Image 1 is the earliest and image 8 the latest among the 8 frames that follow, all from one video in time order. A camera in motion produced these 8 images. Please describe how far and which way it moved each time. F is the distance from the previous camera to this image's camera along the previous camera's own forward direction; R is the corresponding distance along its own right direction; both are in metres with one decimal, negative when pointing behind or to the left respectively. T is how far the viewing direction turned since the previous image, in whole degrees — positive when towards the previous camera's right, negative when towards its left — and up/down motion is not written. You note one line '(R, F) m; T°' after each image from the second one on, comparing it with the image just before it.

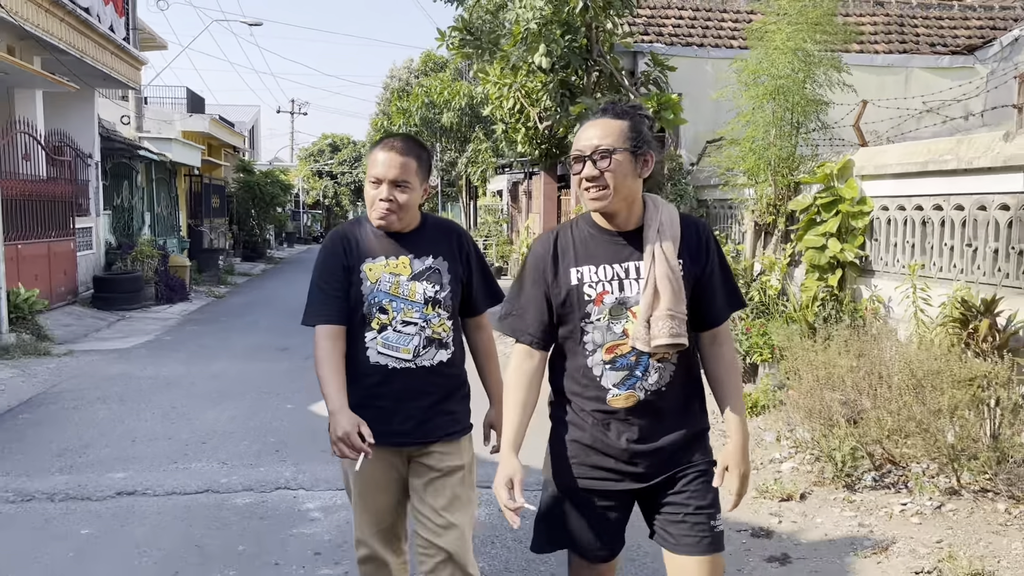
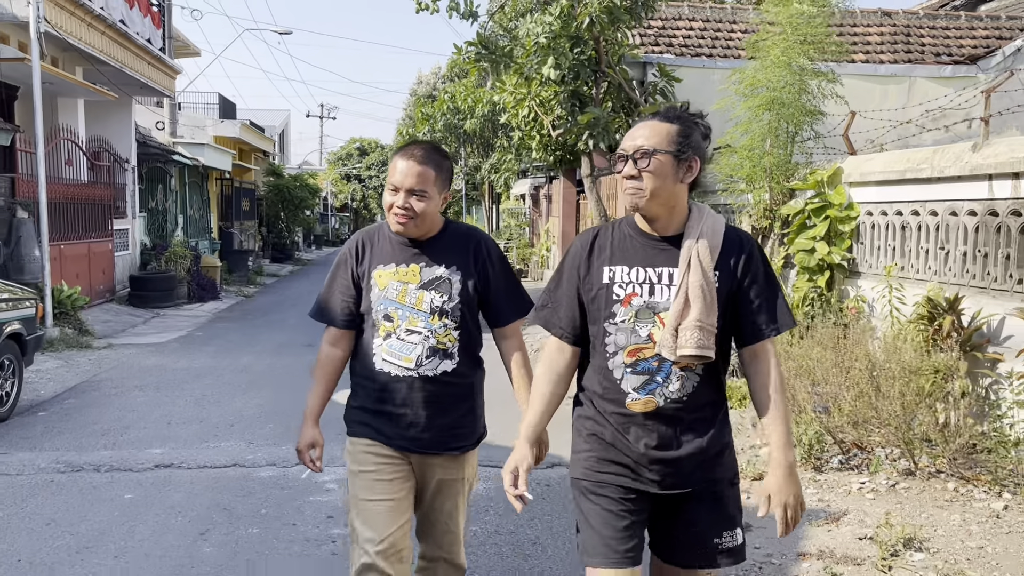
(+0.2, -0.4) m; -2°
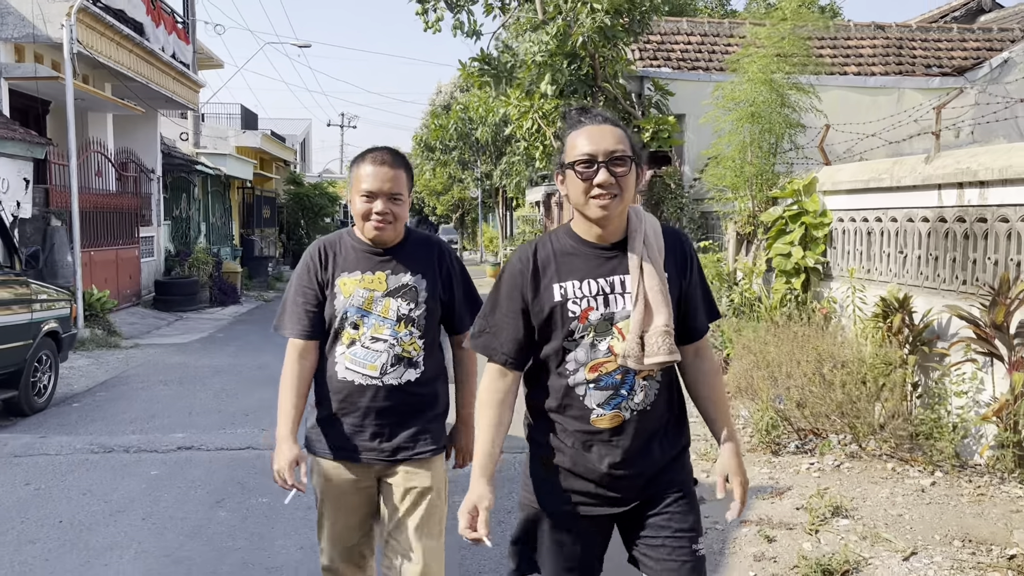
(+0.2, -0.5) m; -1°
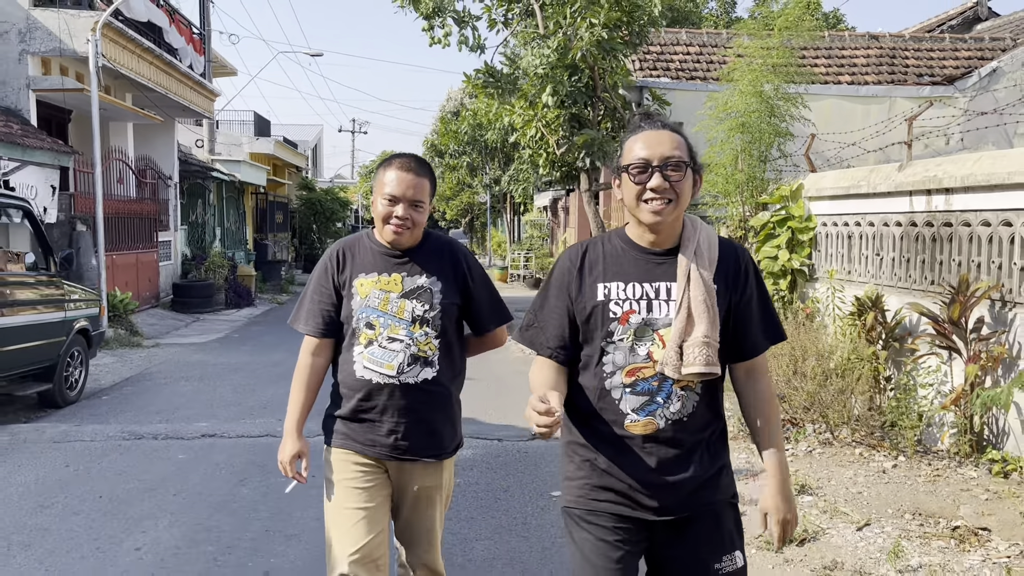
(+0.1, -0.4) m; -1°
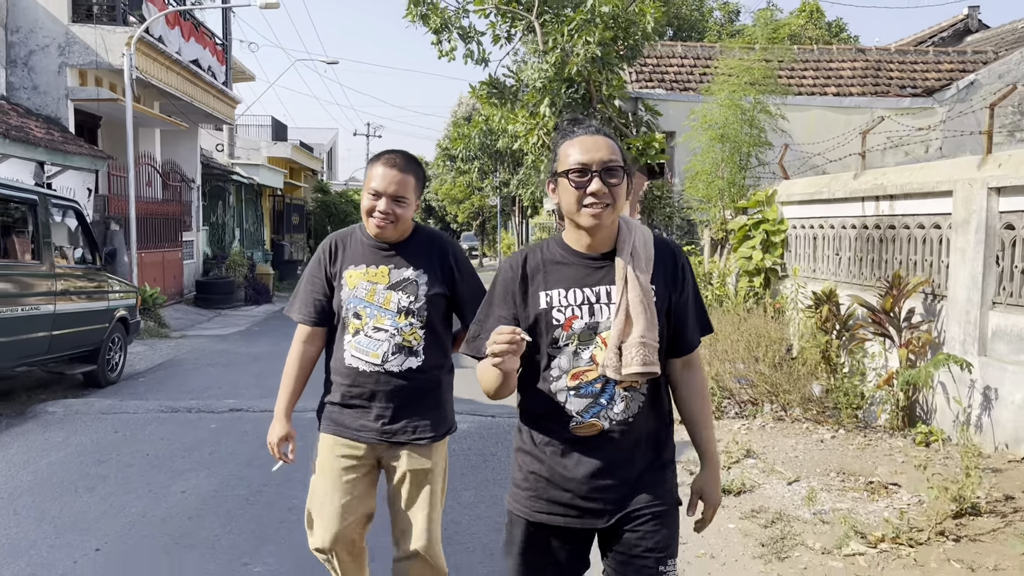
(+0.2, -0.7) m; -1°
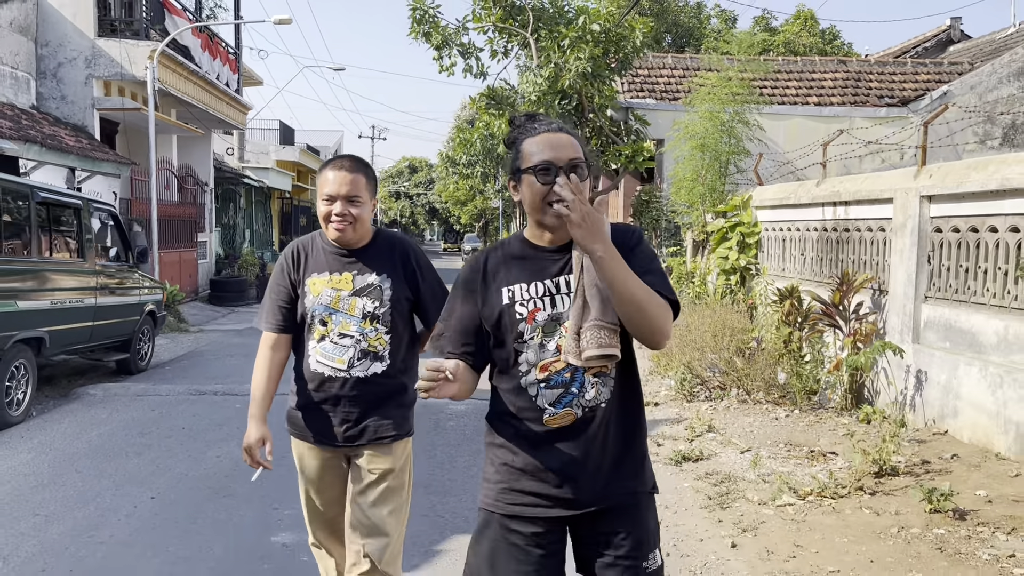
(+0.1, -0.7) m; 0°
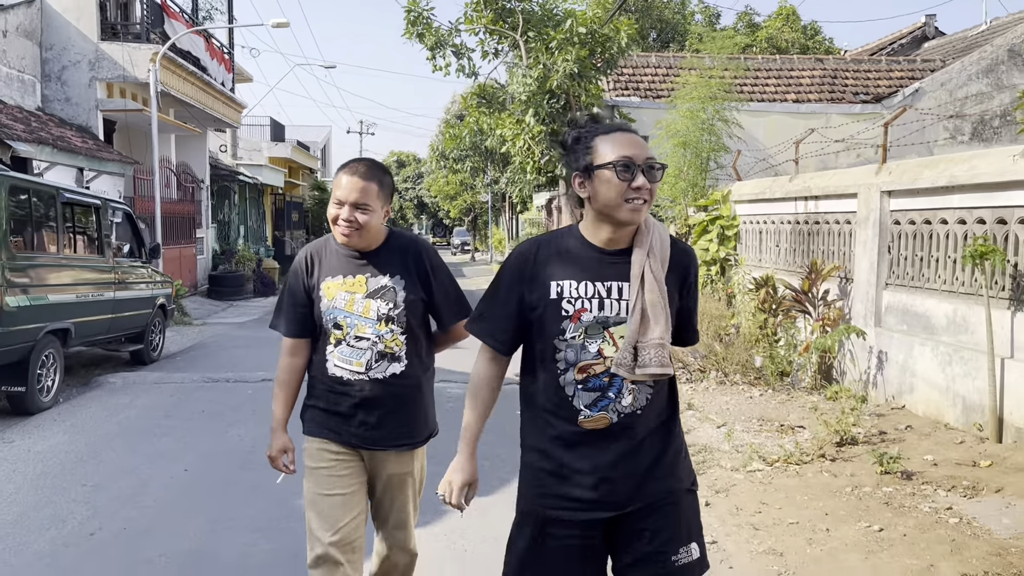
(0.0, -0.5) m; +1°
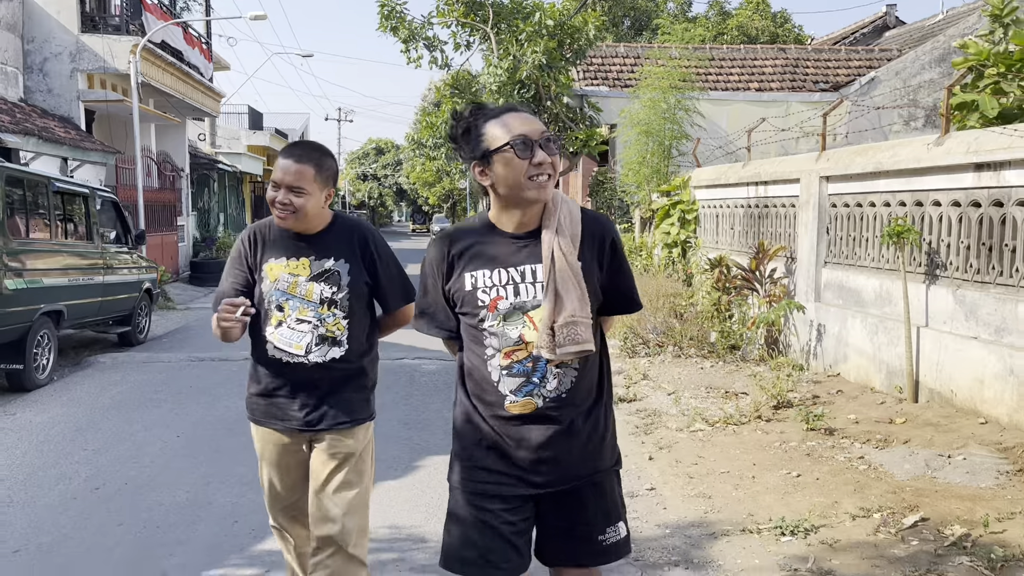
(+0.1, -0.5) m; +1°
